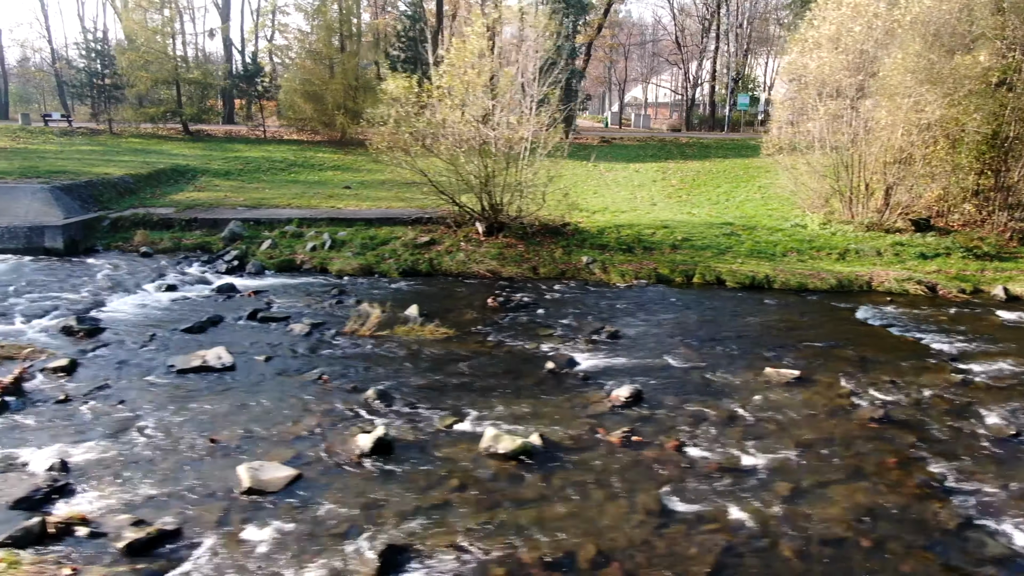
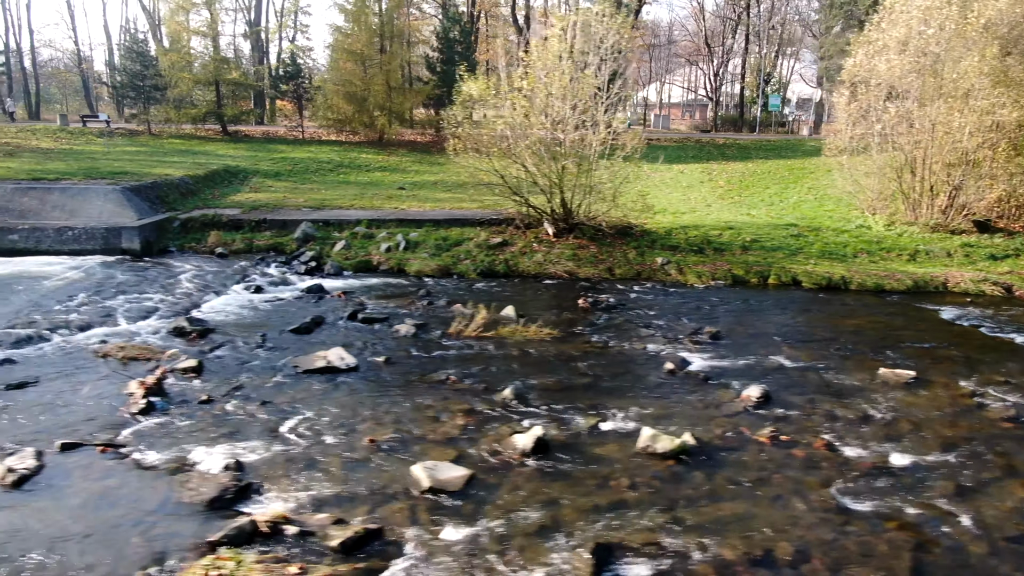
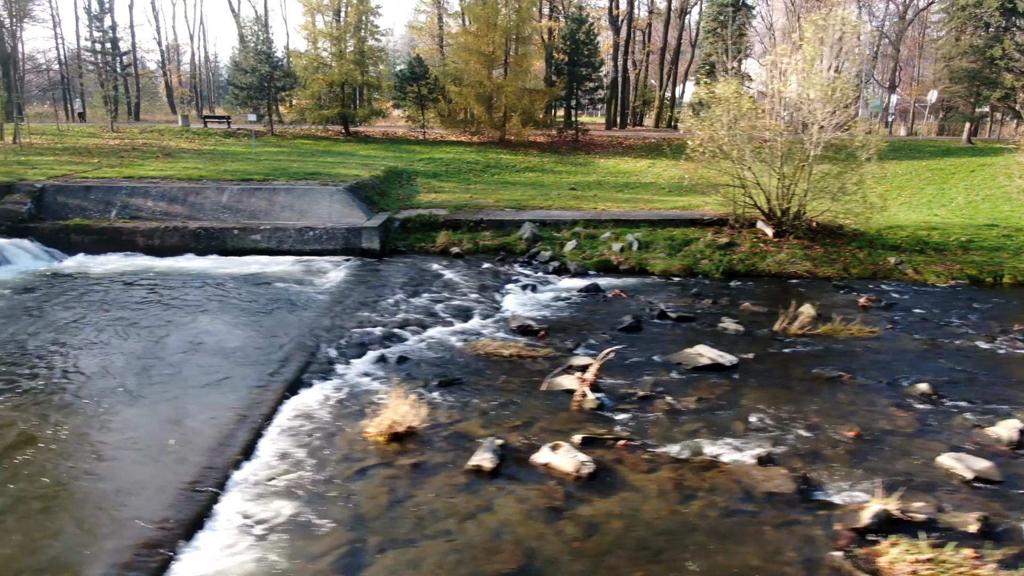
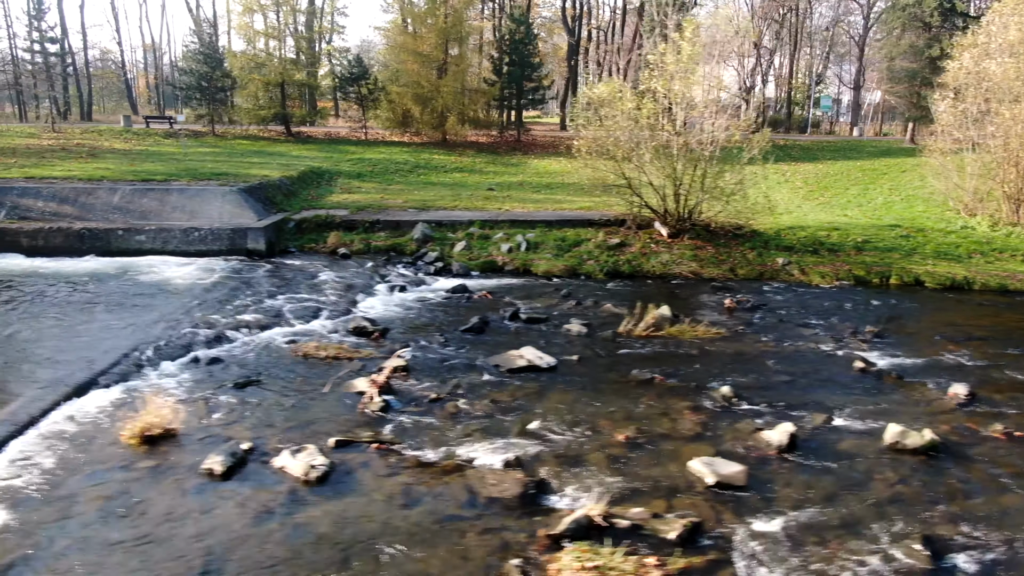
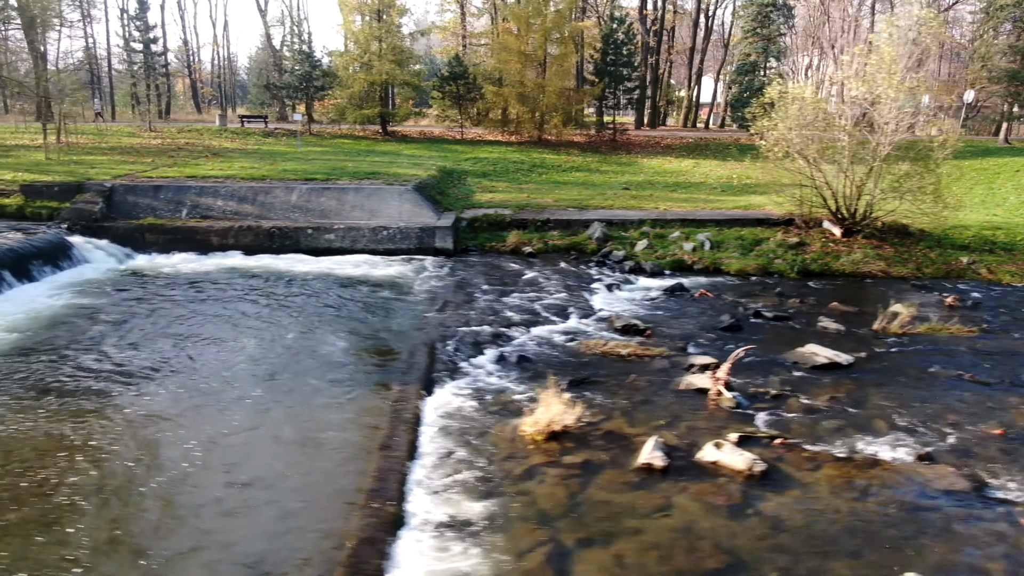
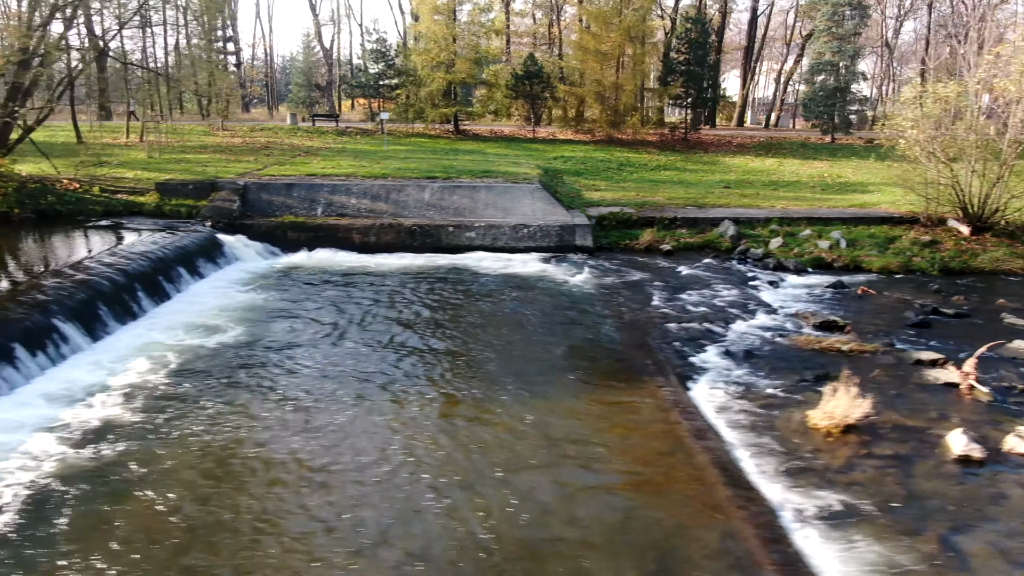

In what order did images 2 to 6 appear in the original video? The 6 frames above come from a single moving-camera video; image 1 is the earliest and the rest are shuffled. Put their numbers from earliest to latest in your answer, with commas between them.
2, 4, 3, 5, 6
